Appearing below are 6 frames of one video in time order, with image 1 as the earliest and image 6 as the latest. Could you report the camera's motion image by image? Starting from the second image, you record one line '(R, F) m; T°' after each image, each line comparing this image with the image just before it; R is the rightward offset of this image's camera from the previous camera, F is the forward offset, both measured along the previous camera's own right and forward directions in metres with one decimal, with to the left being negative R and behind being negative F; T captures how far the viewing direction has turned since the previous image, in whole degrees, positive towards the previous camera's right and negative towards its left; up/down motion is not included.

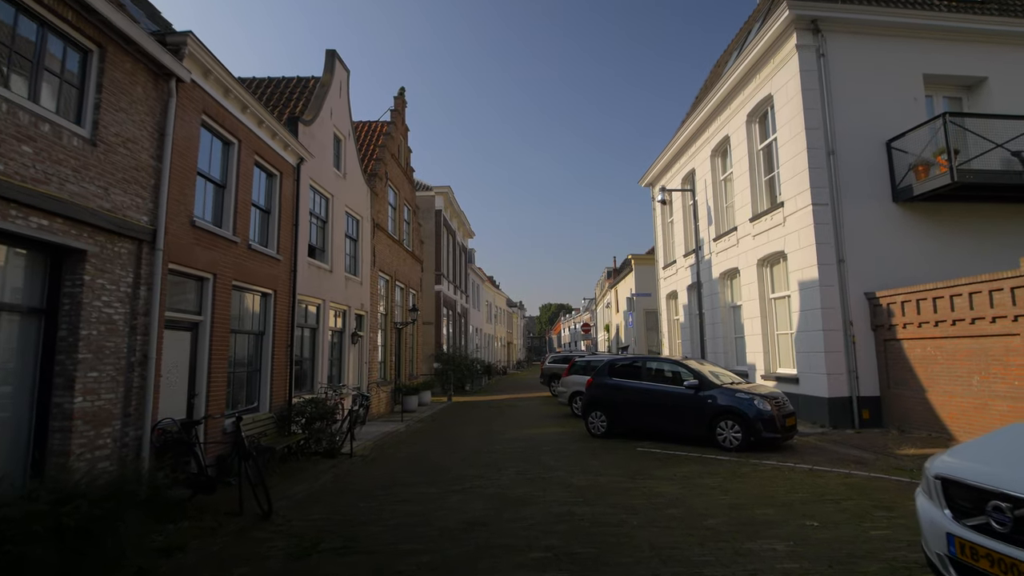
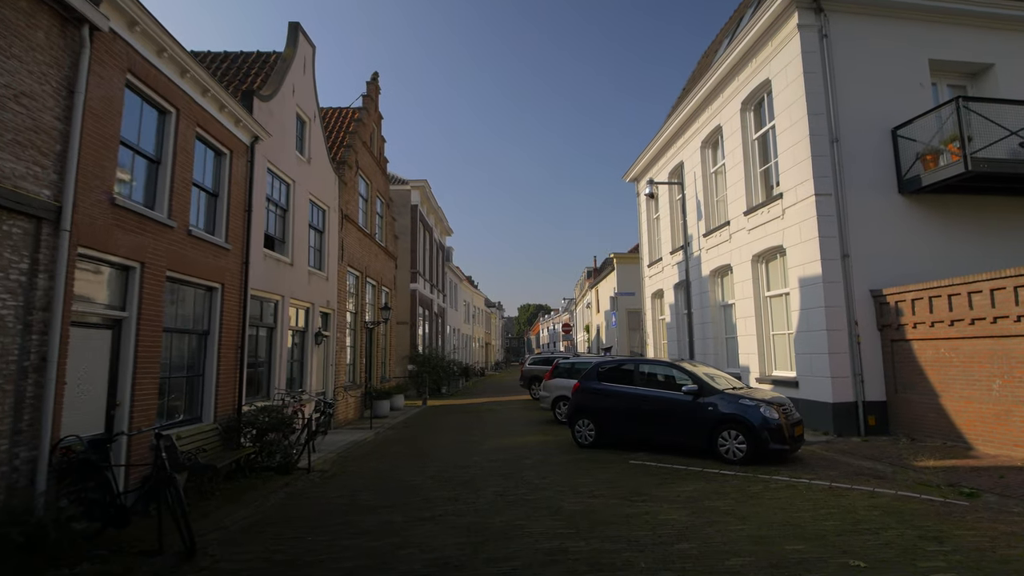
(0.0, +1.0) m; +2°
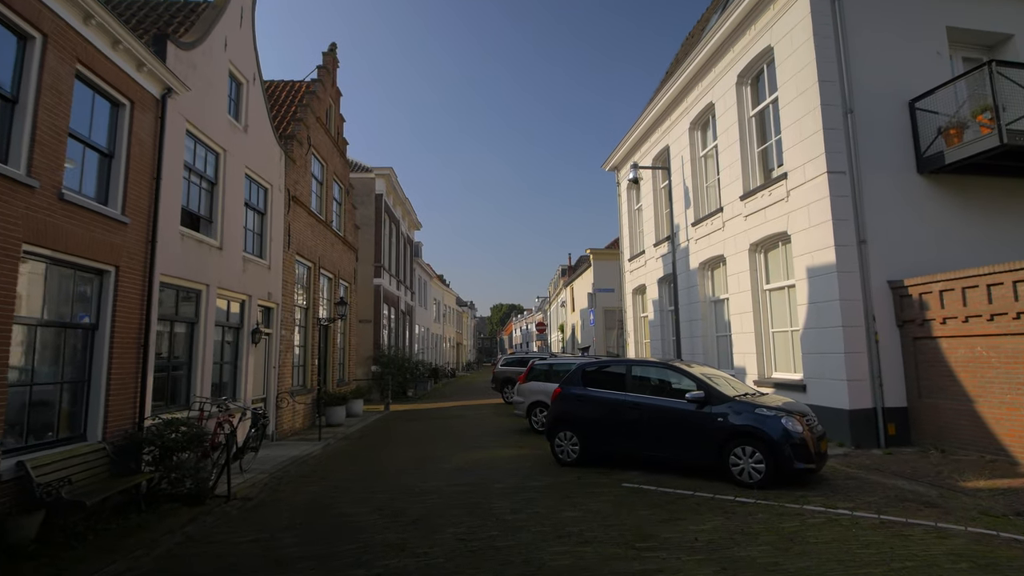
(0.0, +1.5) m; +3°
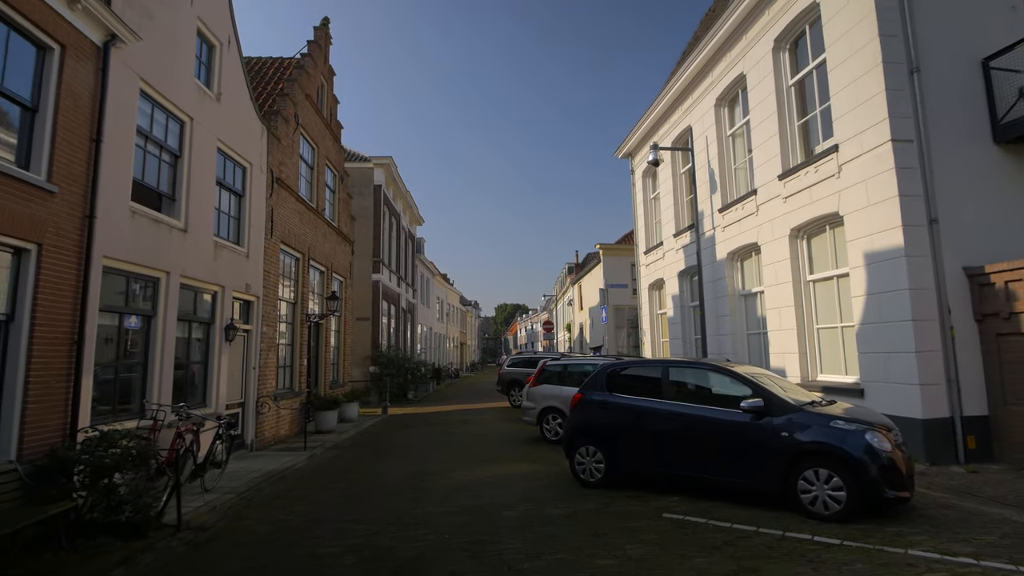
(-0.1, +1.3) m; 0°
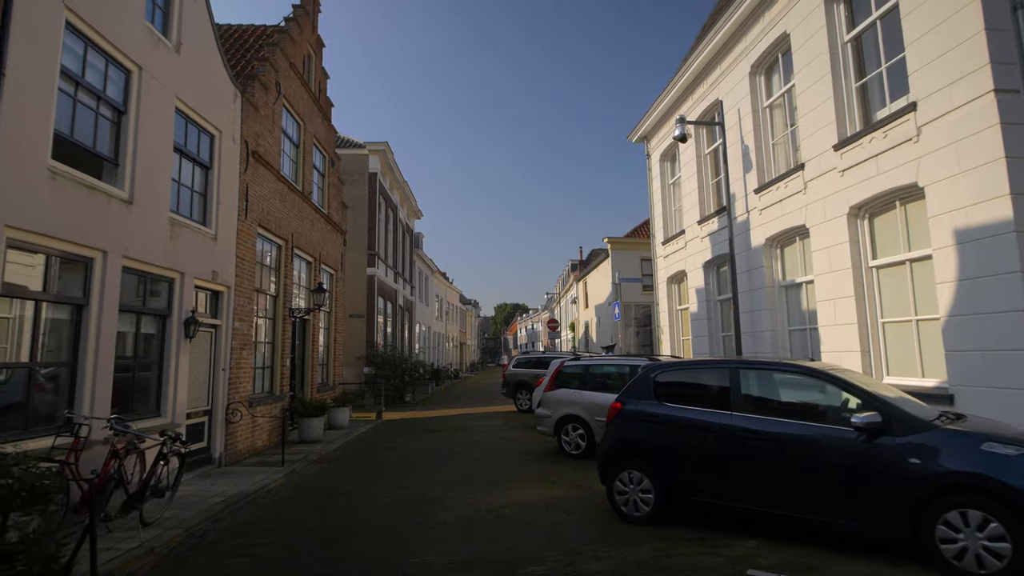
(-0.2, +1.5) m; 0°
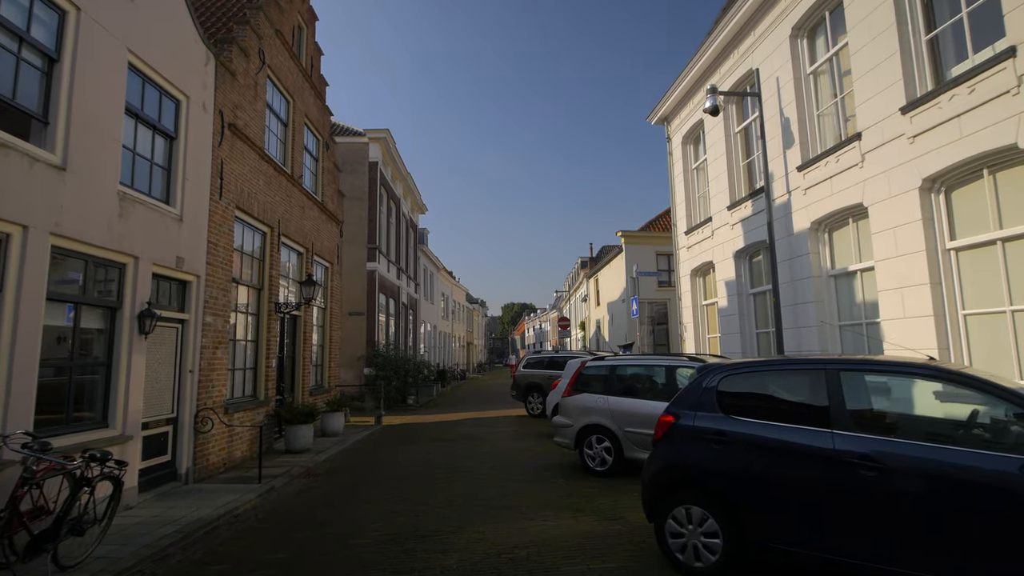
(-0.1, +1.3) m; -1°
